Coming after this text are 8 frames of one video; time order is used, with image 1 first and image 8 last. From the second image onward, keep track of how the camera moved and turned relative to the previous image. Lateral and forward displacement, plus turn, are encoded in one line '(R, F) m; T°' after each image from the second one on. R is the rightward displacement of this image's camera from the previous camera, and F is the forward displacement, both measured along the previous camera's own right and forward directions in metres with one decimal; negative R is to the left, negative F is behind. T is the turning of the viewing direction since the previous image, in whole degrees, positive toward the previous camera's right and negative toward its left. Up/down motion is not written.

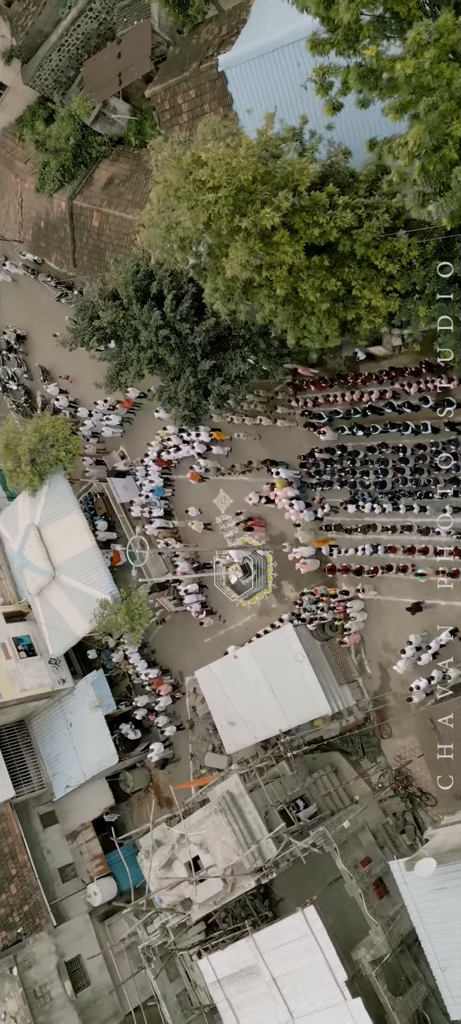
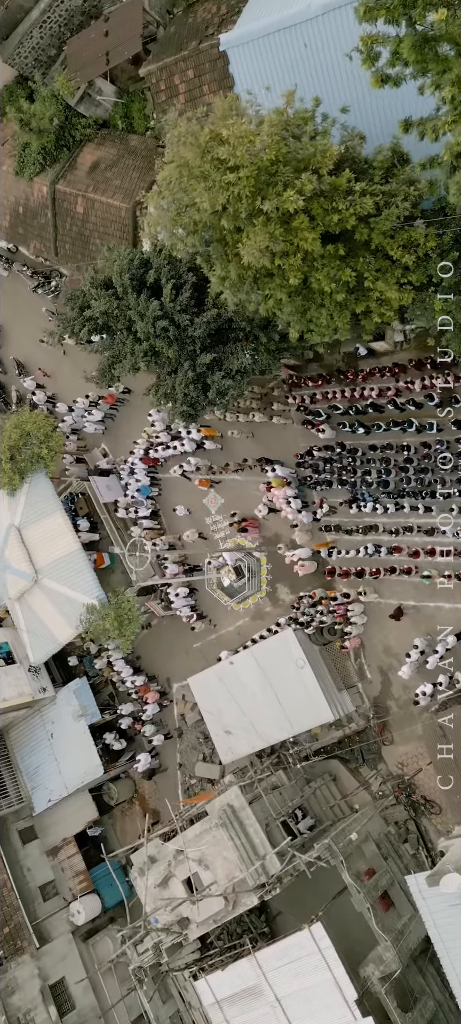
(-0.8, +0.6) m; +4°
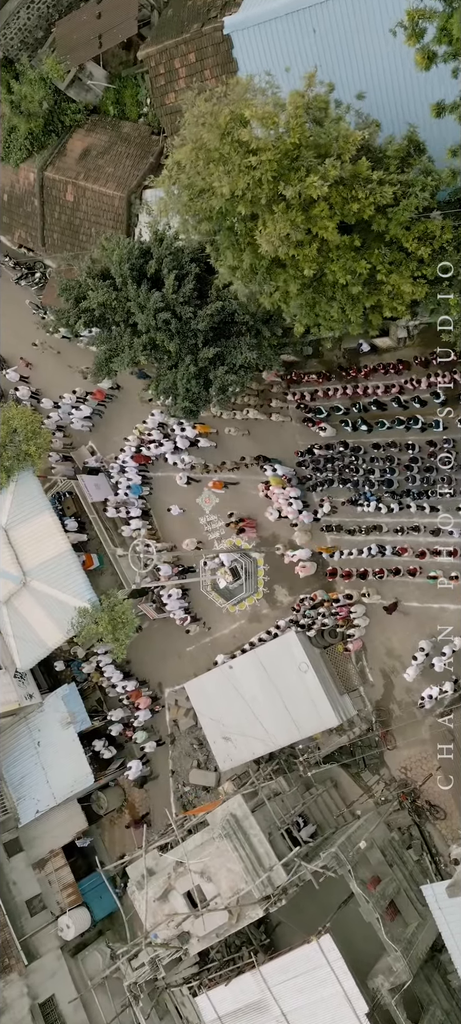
(-0.7, +0.5) m; +3°
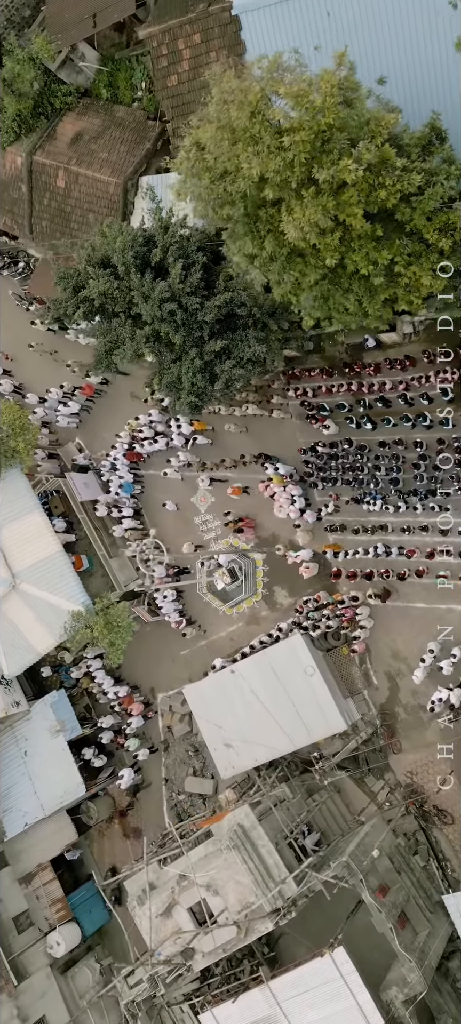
(-0.8, +0.5) m; +3°
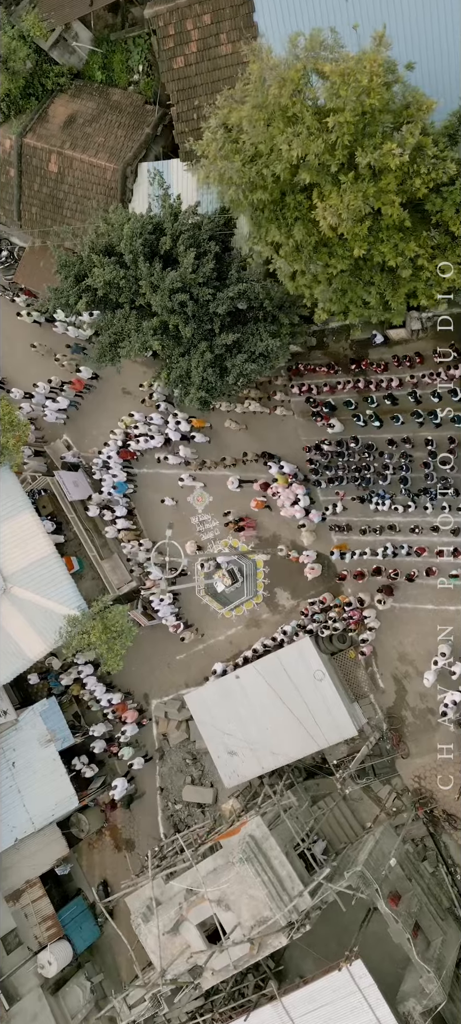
(-0.9, +0.5) m; +3°
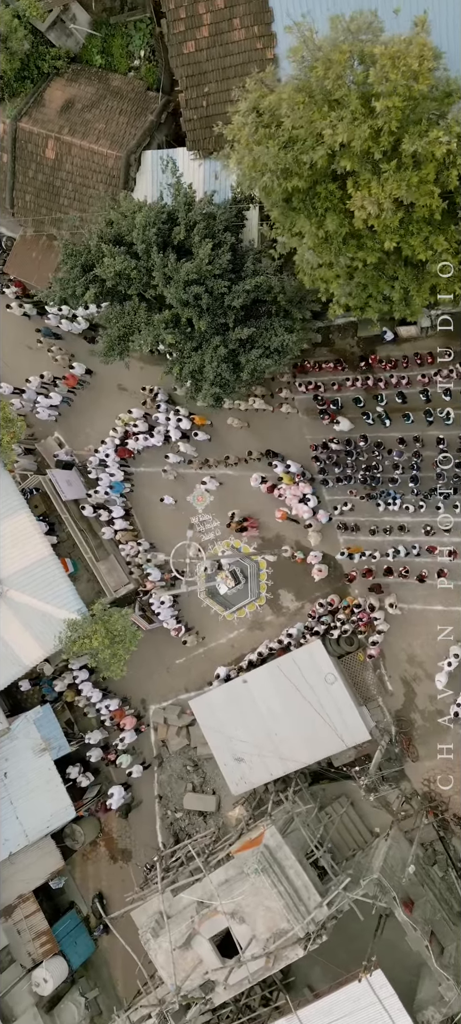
(-0.9, +0.4) m; +3°
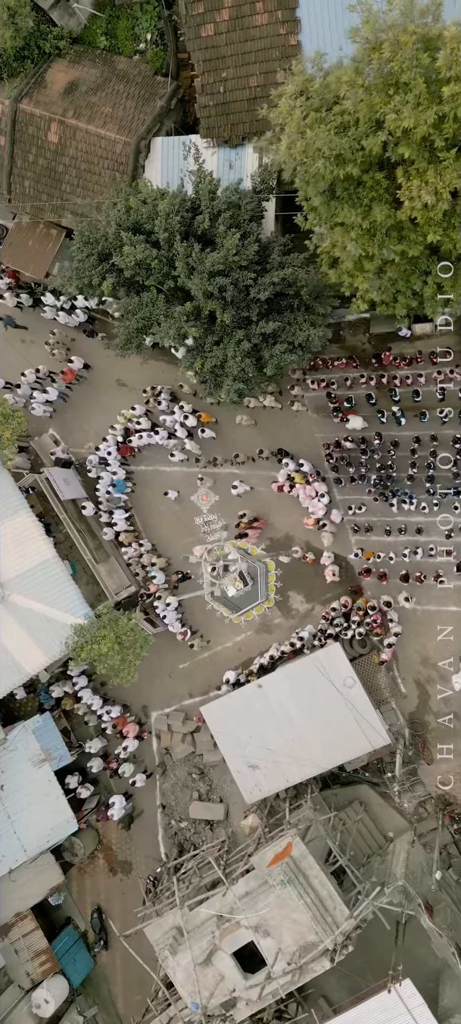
(-1.1, +0.4) m; +4°
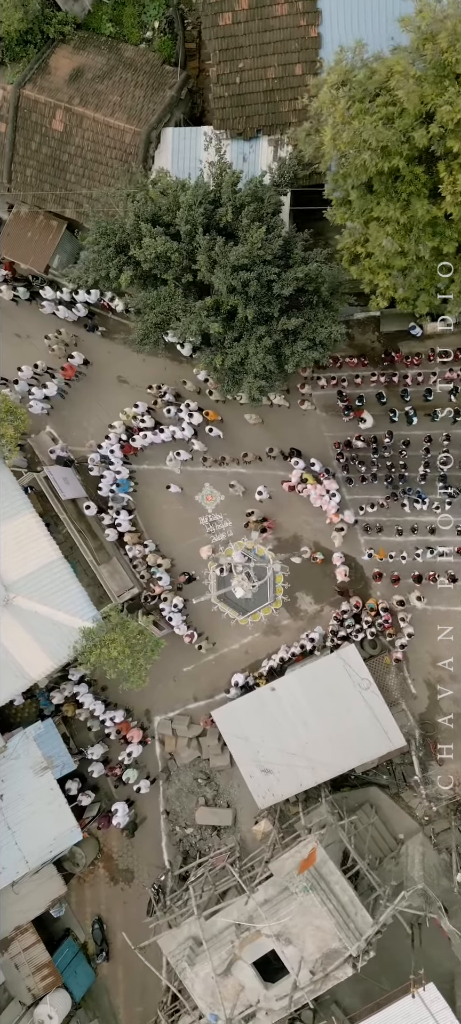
(-0.9, +0.3) m; +3°
